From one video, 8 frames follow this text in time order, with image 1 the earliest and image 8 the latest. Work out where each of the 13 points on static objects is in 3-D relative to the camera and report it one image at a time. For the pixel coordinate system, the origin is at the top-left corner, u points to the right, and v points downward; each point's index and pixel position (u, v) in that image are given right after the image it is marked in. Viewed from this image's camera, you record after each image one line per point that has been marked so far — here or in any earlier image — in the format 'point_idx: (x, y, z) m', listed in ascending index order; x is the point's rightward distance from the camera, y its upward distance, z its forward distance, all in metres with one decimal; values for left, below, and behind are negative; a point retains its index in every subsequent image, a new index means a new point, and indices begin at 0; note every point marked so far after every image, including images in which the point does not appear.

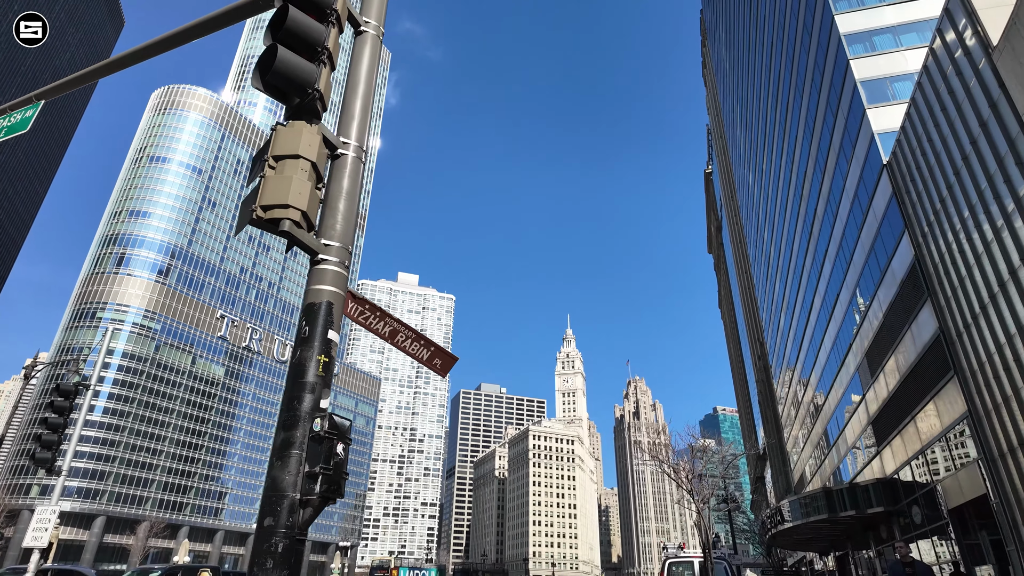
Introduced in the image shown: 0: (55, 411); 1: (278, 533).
0: (-9.6, -2.6, +12.2) m
1: (-1.1, -1.1, +2.7) m
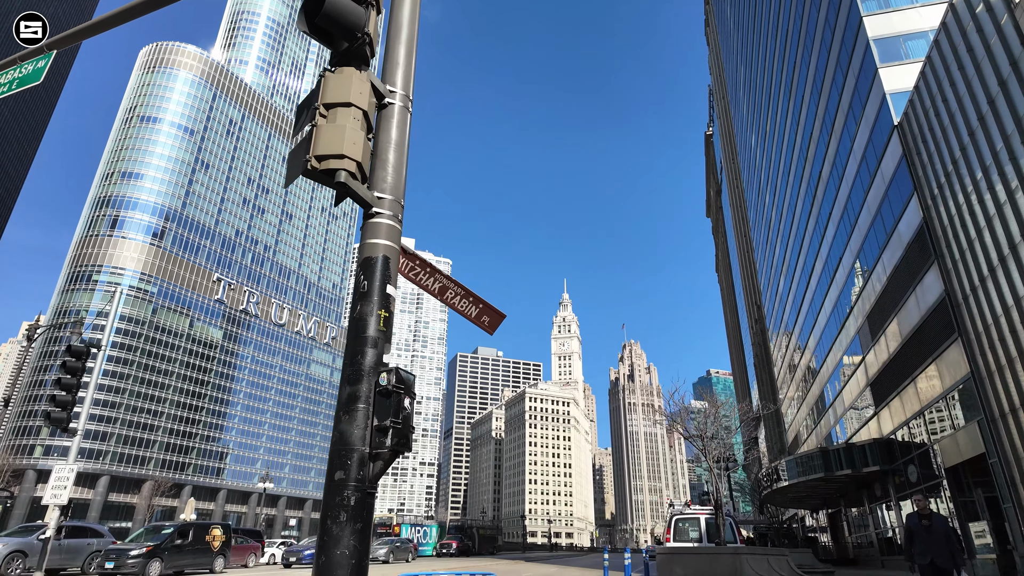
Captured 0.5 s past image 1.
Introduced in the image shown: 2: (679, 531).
0: (-9.3, -1.7, +12.2) m
1: (-0.7, -0.9, +2.7) m
2: (+3.9, -5.8, +13.8) m
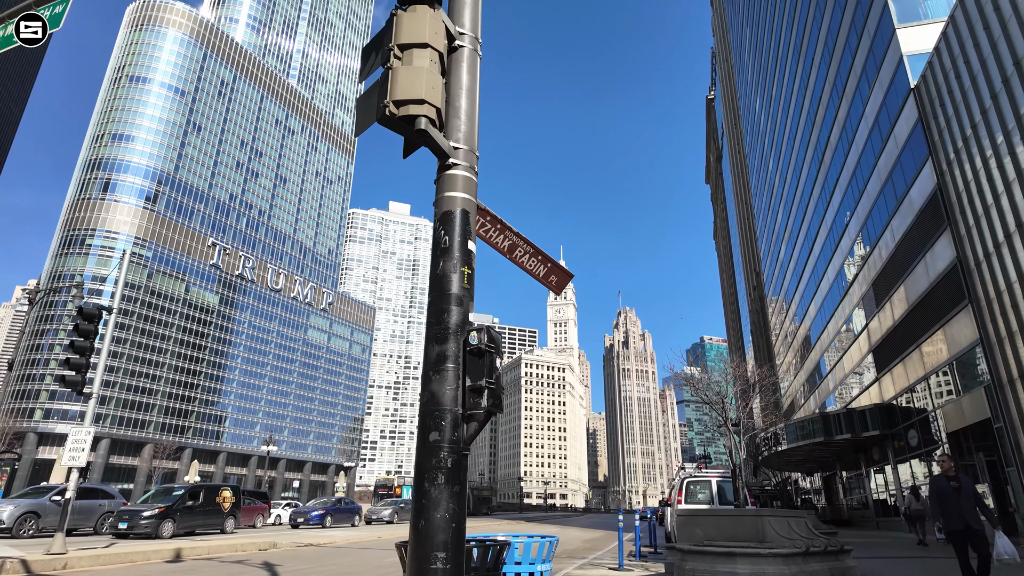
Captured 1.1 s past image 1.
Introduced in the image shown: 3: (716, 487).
0: (-9.0, -0.9, +12.0) m
1: (-0.3, -0.7, +2.6) m
2: (+4.3, -5.0, +14.0) m
3: (+4.9, -4.8, +13.9) m
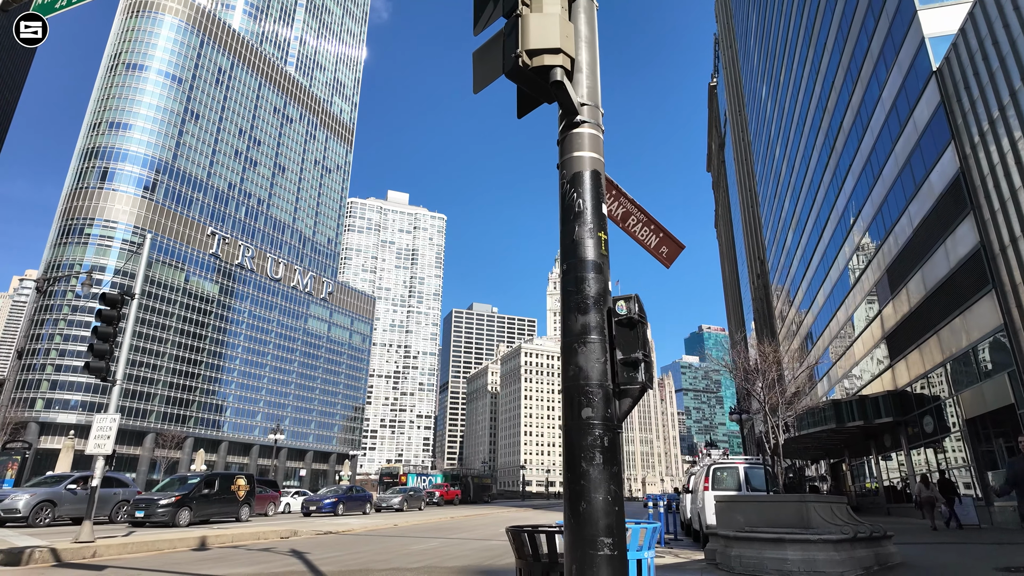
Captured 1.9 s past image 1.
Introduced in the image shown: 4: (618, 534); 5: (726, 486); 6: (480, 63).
0: (-8.4, -0.6, +11.8) m
1: (+0.4, -0.6, +2.3) m
2: (+4.9, -4.6, +13.8) m
3: (+5.5, -4.4, +13.8) m
4: (+0.4, -1.0, +2.3) m
5: (+5.1, -4.7, +13.7) m
6: (-0.2, +1.2, +3.0) m
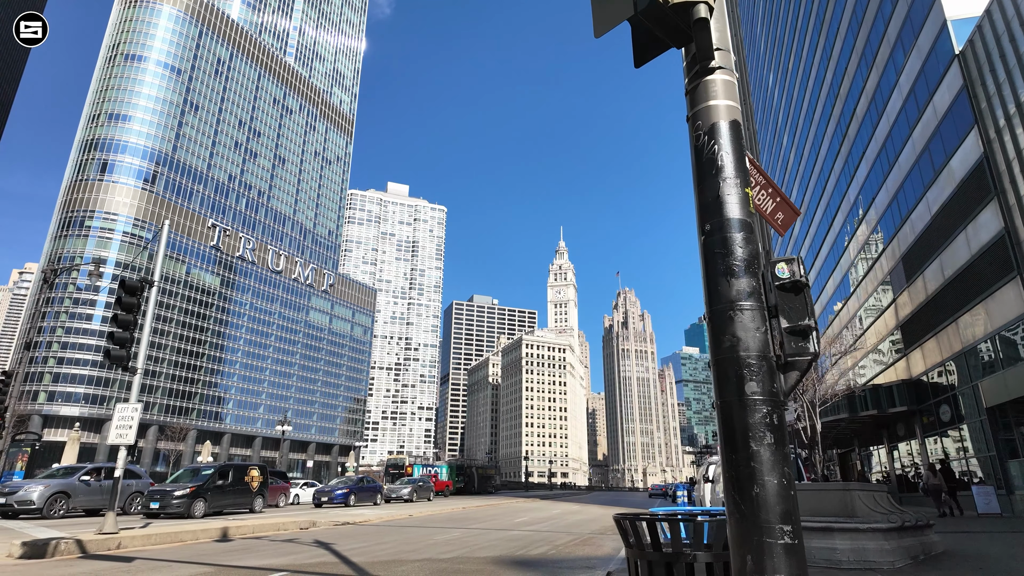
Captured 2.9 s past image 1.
0: (-7.8, -0.4, +11.5) m
1: (+0.9, -0.4, +2.1) m
2: (+5.5, -4.3, +13.6) m
3: (+6.1, -4.1, +13.6) m
4: (+1.0, -0.8, +2.0) m
5: (+5.6, -4.4, +13.5) m
6: (+0.4, +1.3, +2.7) m
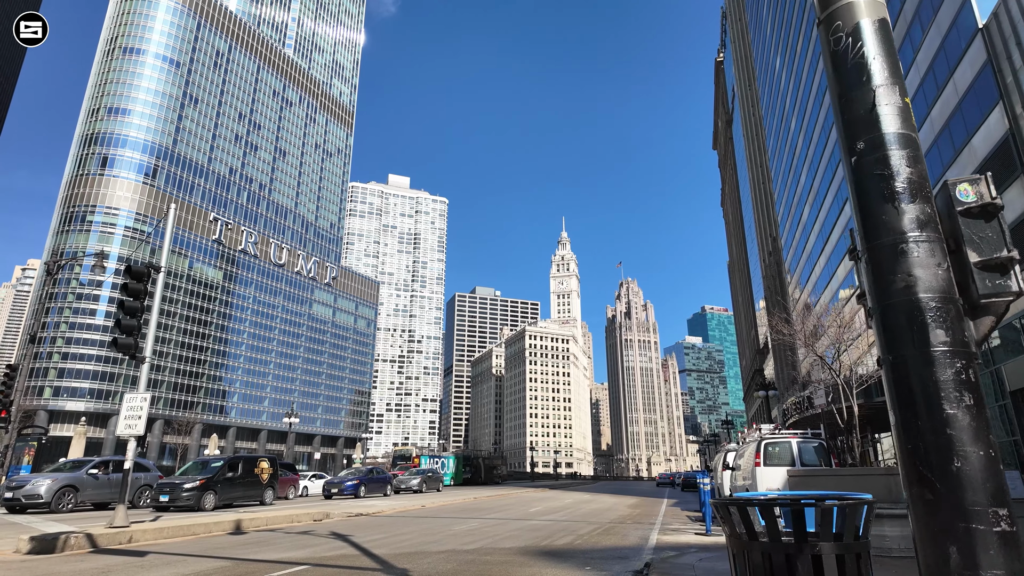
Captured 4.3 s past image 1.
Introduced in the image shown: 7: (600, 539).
0: (-7.4, -0.1, +11.1) m
1: (+1.3, -0.2, +1.7) m
2: (+5.9, -3.9, +13.2) m
3: (+6.5, -3.7, +13.2) m
4: (+1.3, -0.6, +1.6) m
5: (+6.1, -4.0, +13.1) m
6: (+0.7, +1.5, +2.2) m
7: (+1.7, -4.8, +11.0) m
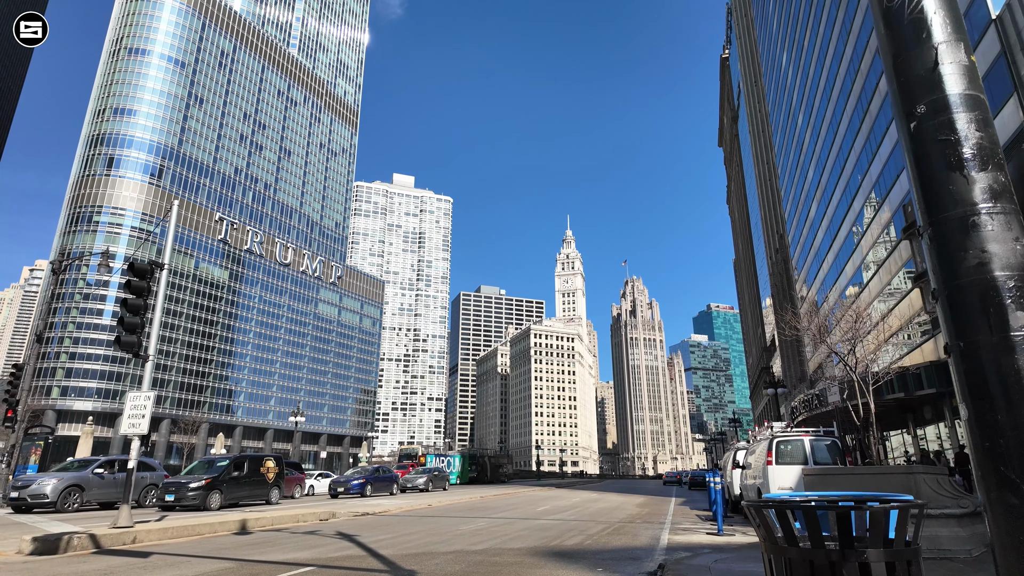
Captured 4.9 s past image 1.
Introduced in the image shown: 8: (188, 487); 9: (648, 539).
0: (-7.3, -0.1, +11.0) m
1: (+1.4, -0.1, +1.5) m
2: (+6.1, -3.8, +13.0) m
3: (+6.7, -3.6, +13.0) m
4: (+1.4, -0.5, +1.4) m
5: (+6.3, -3.9, +12.9) m
6: (+0.8, +1.6, +2.0) m
7: (+1.8, -4.7, +10.8) m
8: (-9.6, -5.9, +17.1) m
9: (+2.6, -4.8, +10.9) m
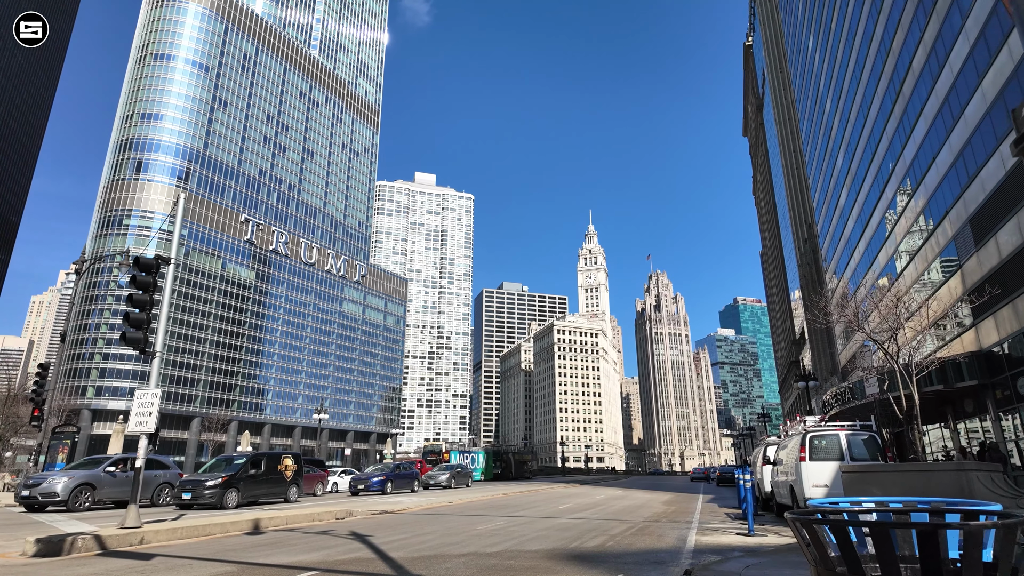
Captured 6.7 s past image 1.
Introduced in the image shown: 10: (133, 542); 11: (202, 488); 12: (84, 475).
0: (-7.0, 0.0, +10.8) m
1: (+1.3, 0.0, +0.9) m
2: (+6.5, -3.5, +12.3) m
3: (+7.1, -3.3, +12.2) m
4: (+1.3, -0.4, +0.9) m
5: (+6.6, -3.6, +12.1) m
6: (+0.7, +1.7, +1.5) m
7: (+2.2, -4.5, +10.2) m
8: (-9.0, -5.8, +17.0) m
9: (+2.9, -4.5, +10.4) m
10: (-6.0, -4.0, +9.1) m
11: (-9.0, -5.9, +16.9) m
12: (-11.6, -5.1, +16.0) m
